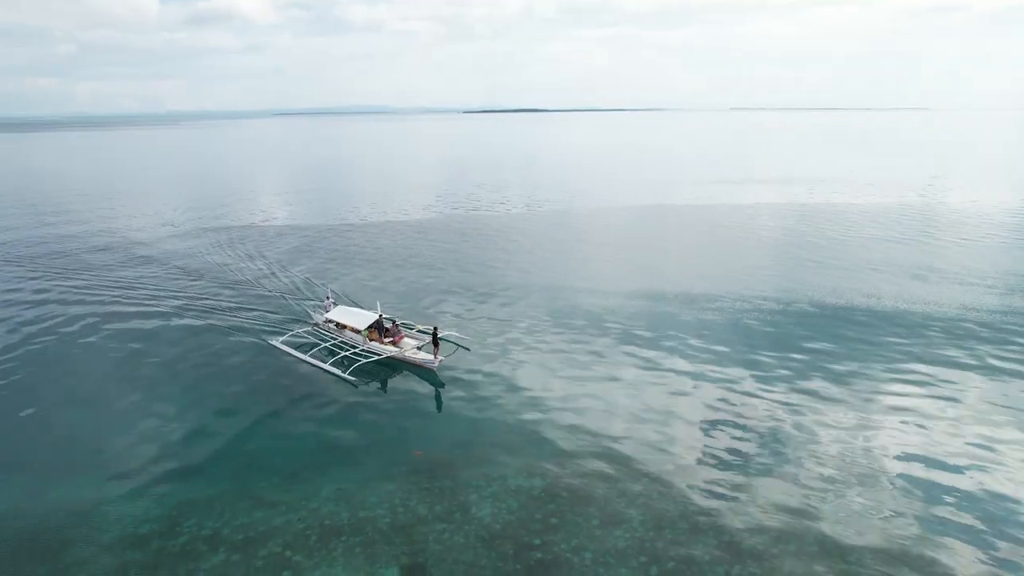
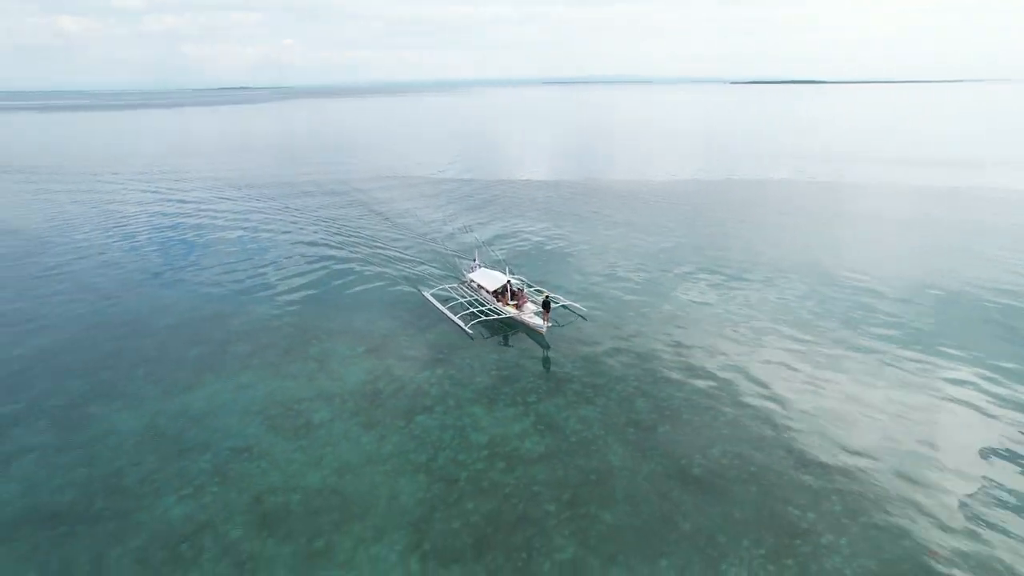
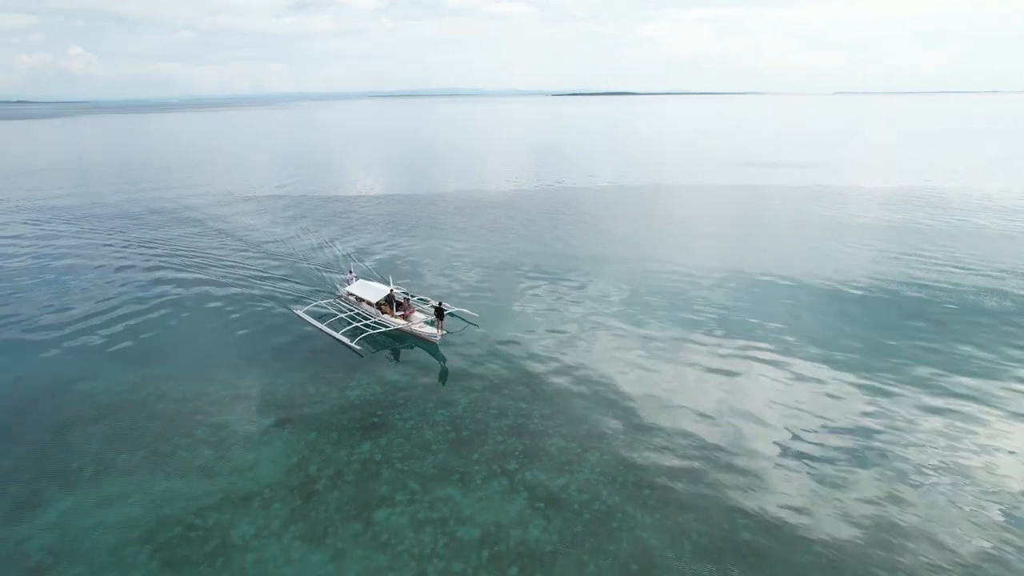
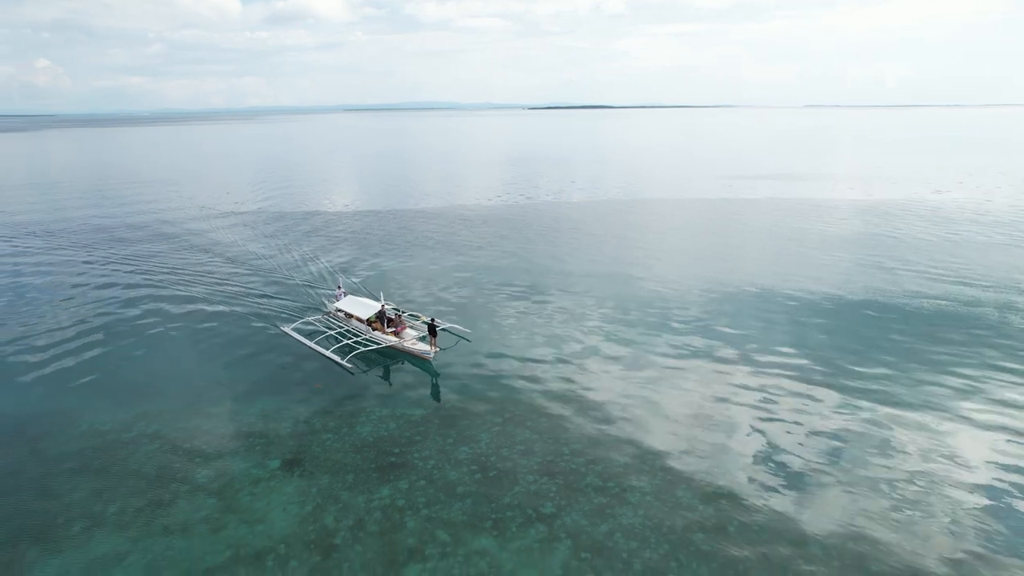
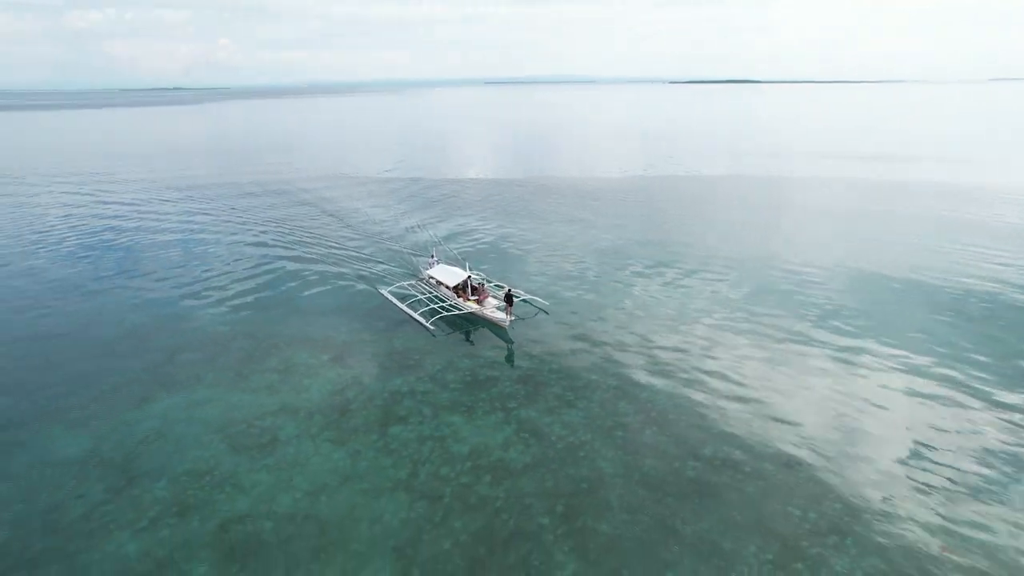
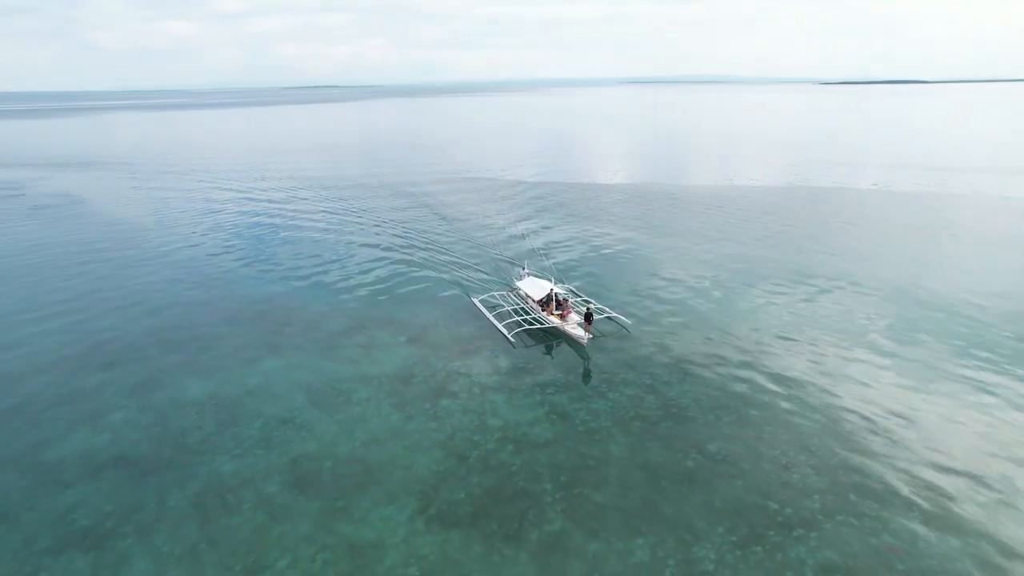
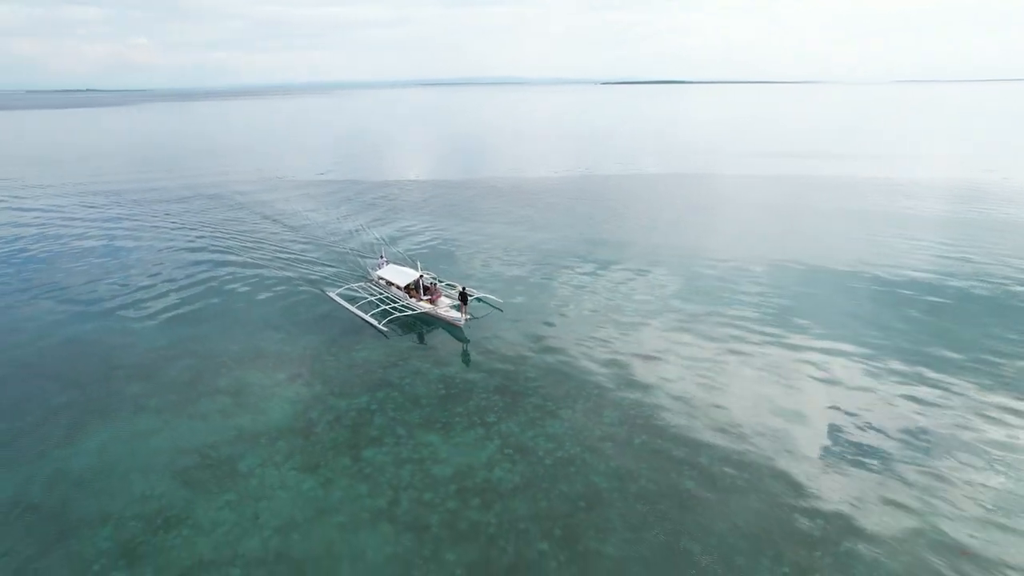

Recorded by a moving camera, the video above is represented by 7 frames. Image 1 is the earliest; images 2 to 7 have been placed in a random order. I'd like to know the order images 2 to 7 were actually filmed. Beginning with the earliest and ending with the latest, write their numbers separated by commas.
4, 3, 7, 5, 2, 6
